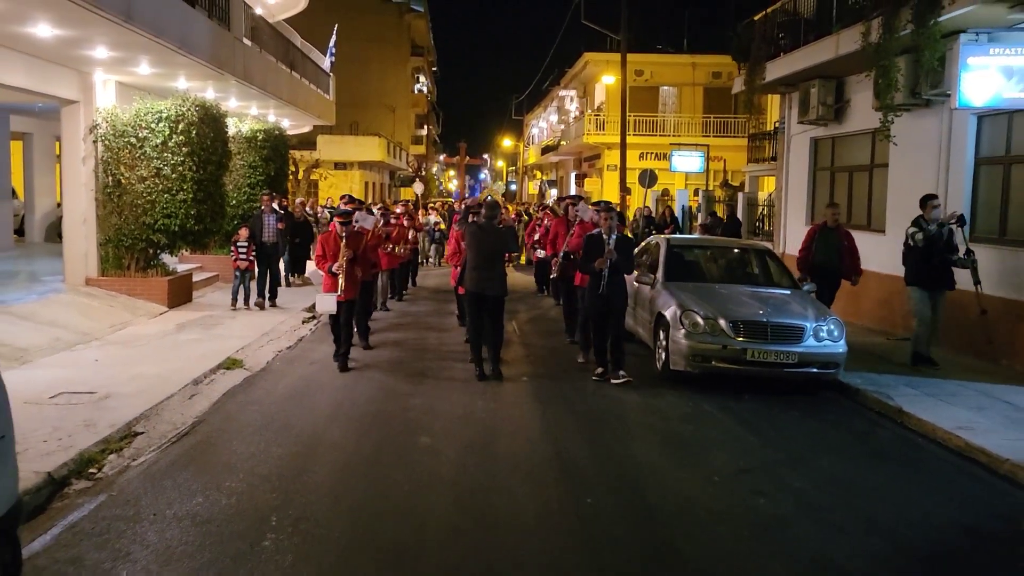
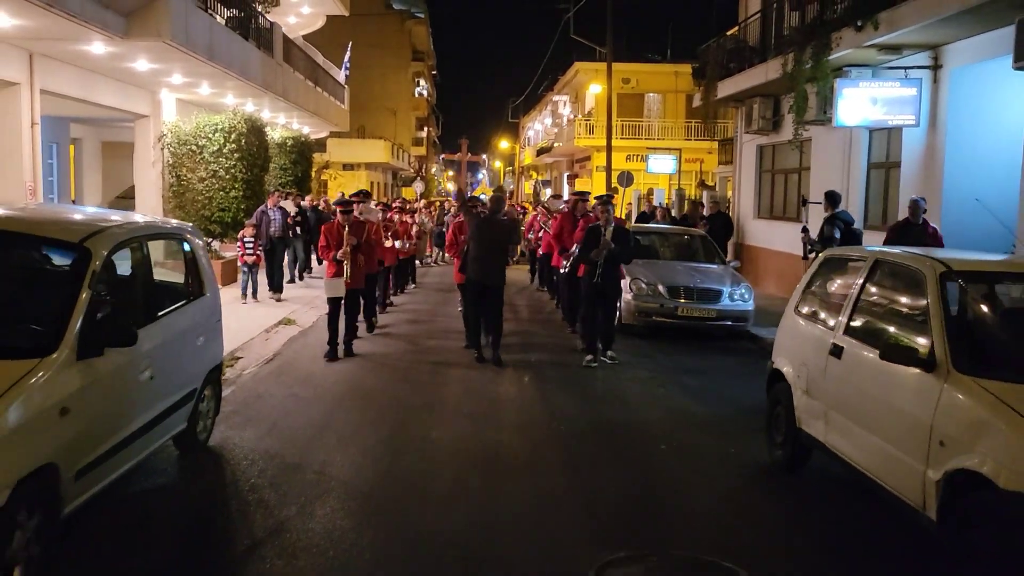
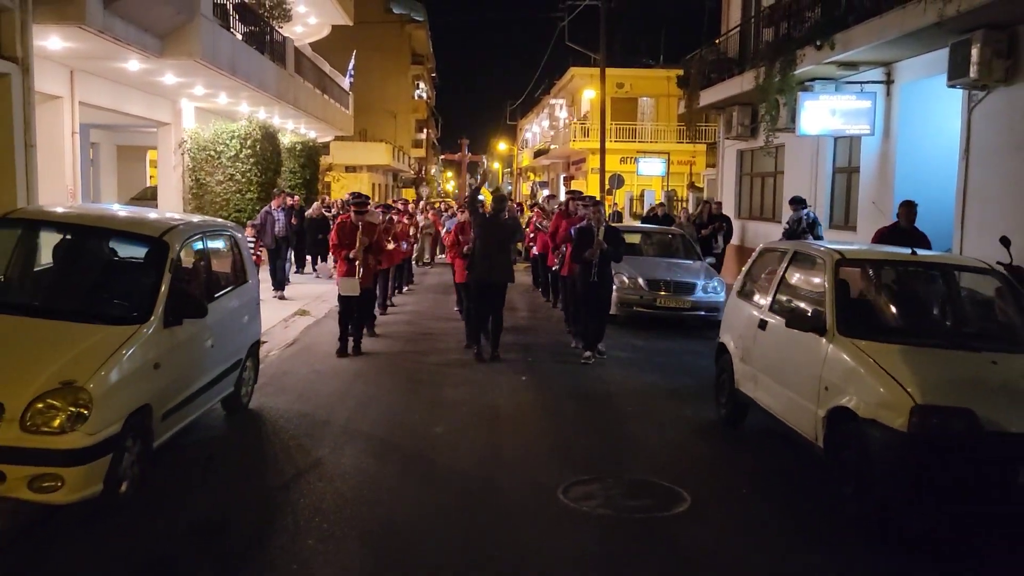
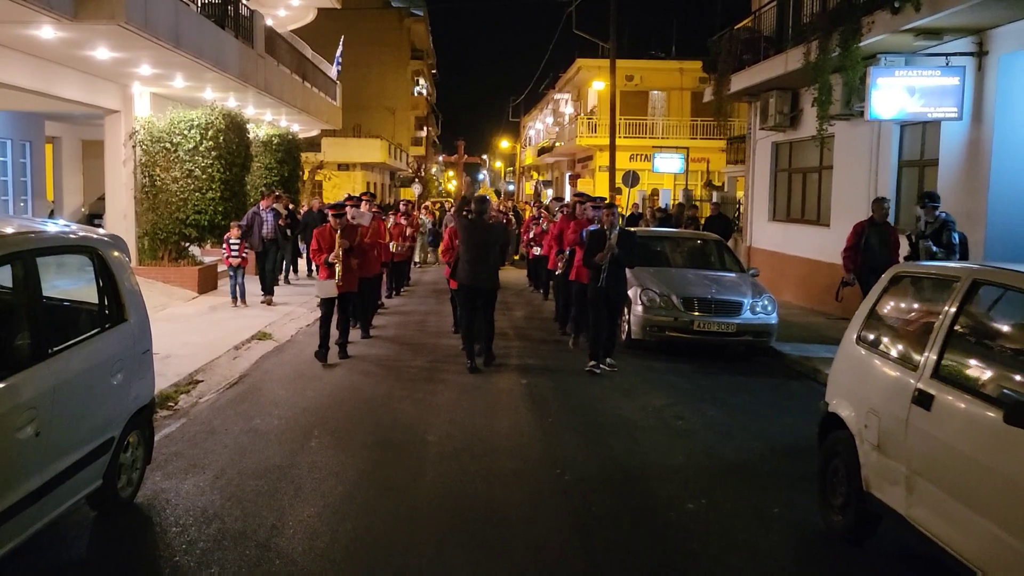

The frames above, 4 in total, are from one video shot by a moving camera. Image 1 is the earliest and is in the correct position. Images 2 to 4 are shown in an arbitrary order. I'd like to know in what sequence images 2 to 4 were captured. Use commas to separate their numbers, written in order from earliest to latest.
4, 2, 3
